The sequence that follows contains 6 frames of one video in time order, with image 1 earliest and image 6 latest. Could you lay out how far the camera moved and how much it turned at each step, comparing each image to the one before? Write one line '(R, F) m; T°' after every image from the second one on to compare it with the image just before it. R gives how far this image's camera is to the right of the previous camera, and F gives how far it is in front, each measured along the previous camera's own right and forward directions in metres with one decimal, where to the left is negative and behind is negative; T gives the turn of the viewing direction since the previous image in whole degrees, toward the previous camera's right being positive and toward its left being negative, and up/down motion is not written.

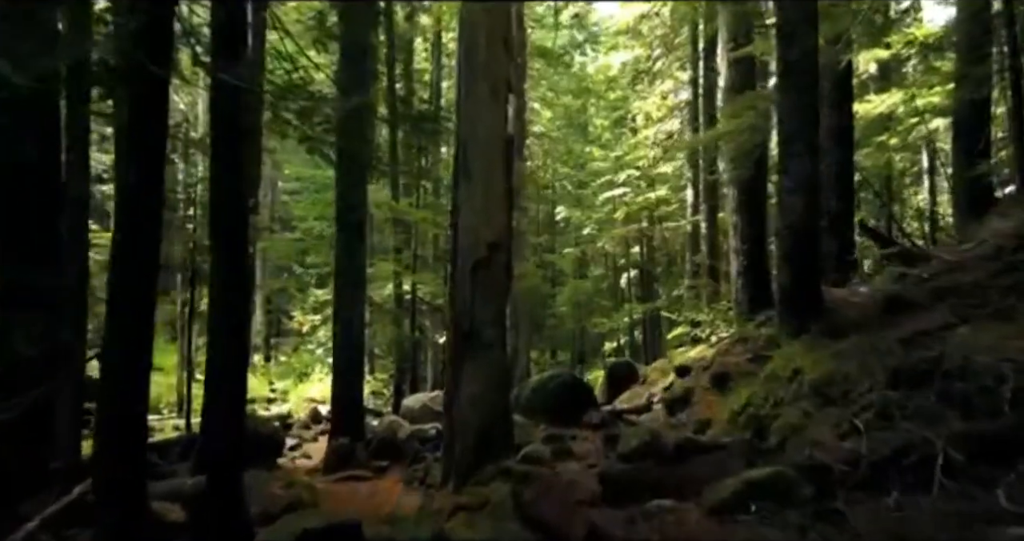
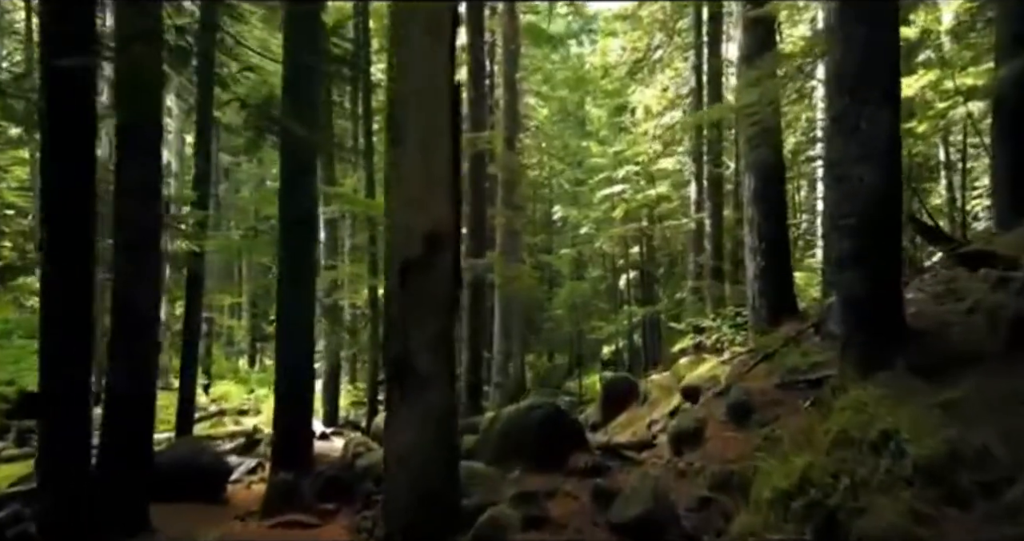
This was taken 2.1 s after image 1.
(+0.2, +1.9) m; 0°
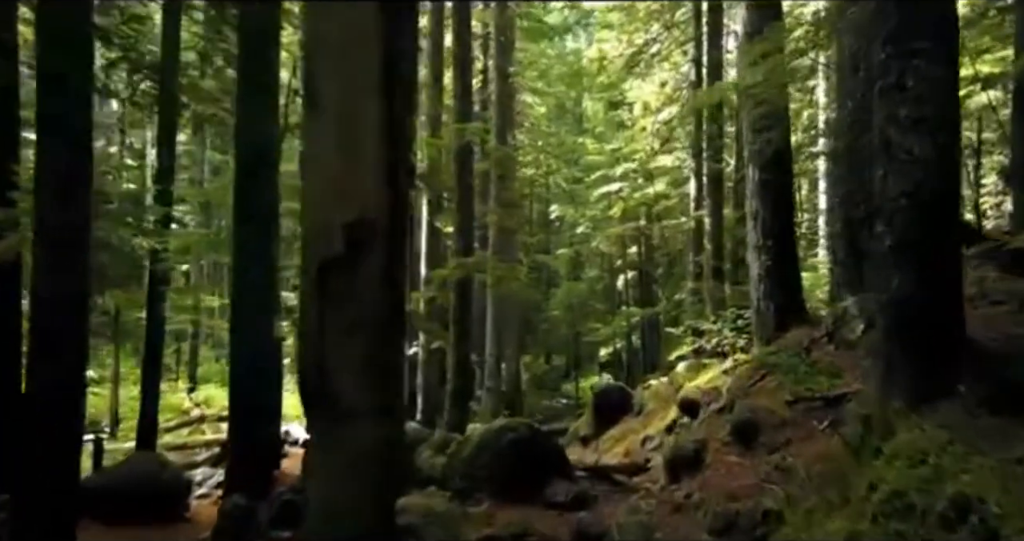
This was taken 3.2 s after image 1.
(+0.2, +1.0) m; 0°
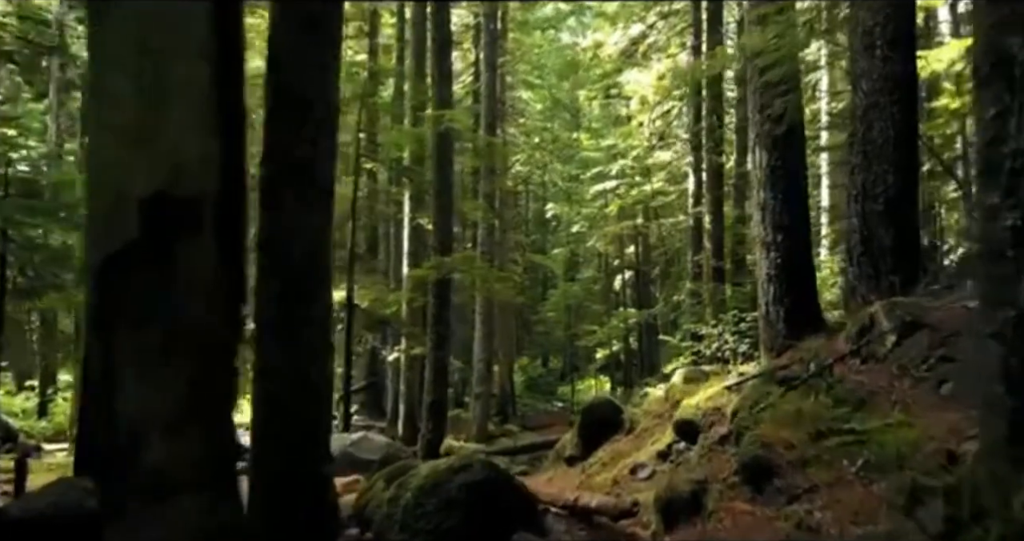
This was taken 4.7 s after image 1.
(+0.2, +1.3) m; 0°
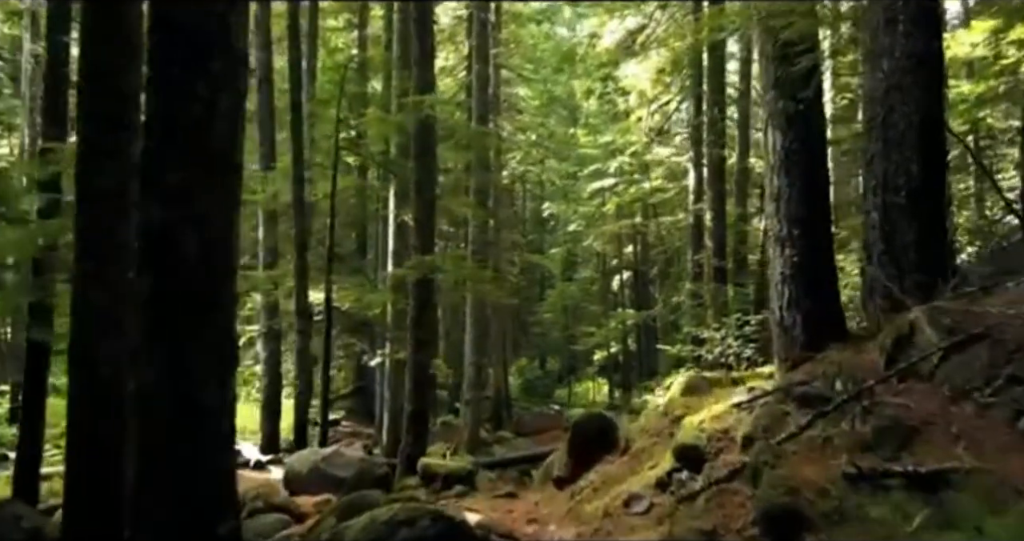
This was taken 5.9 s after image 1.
(+0.2, +1.1) m; 0°
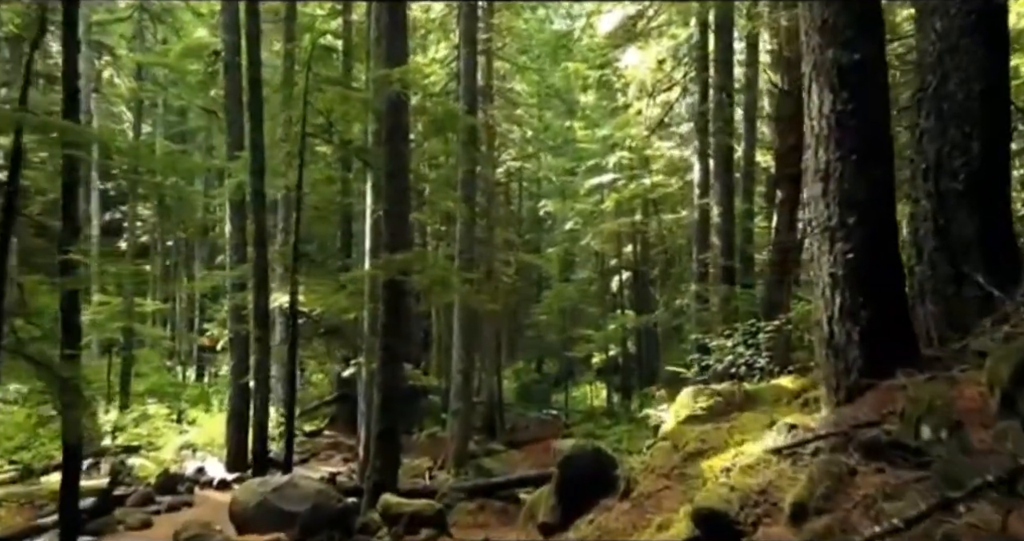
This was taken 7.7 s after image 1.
(+0.2, +1.7) m; 0°
